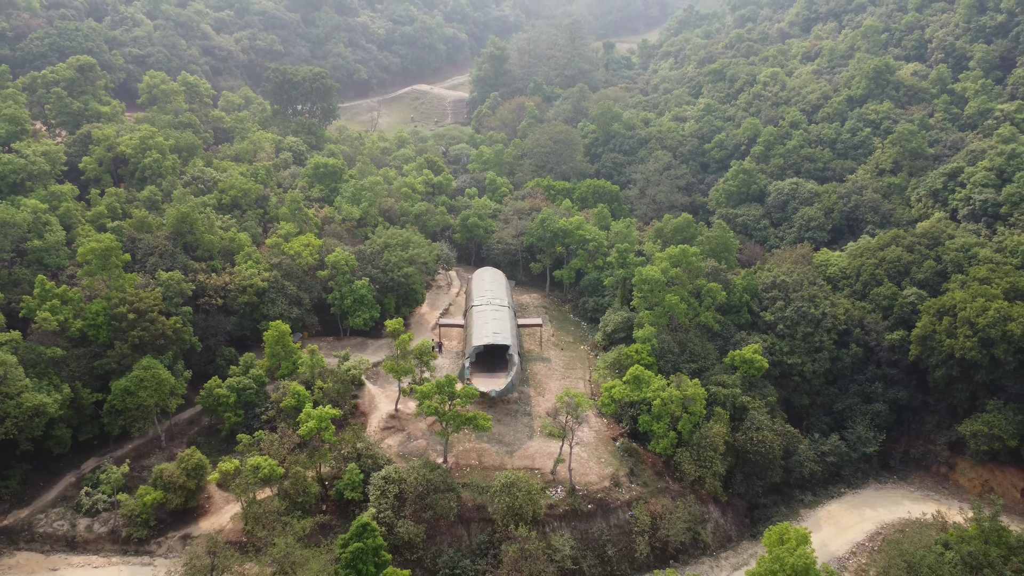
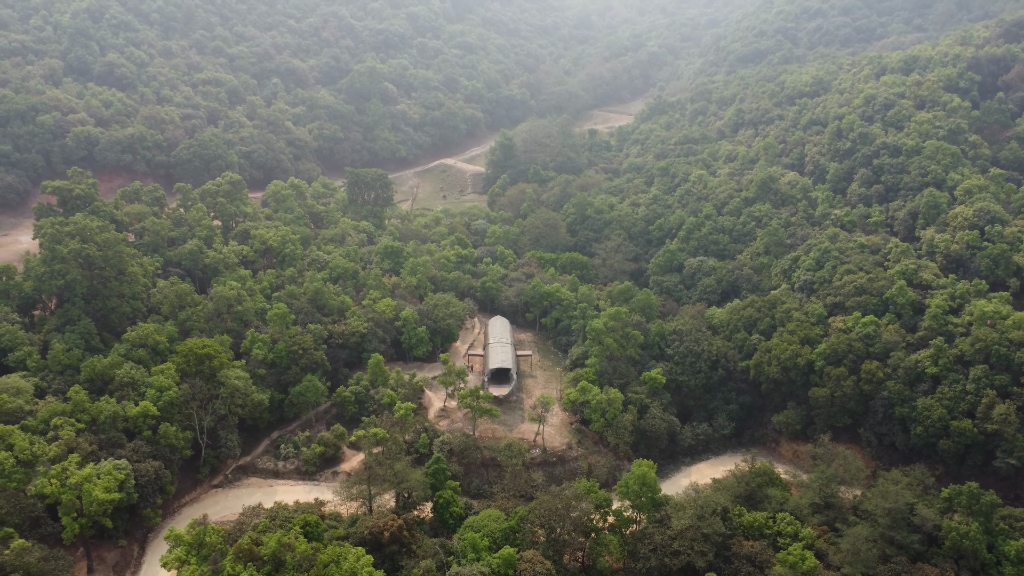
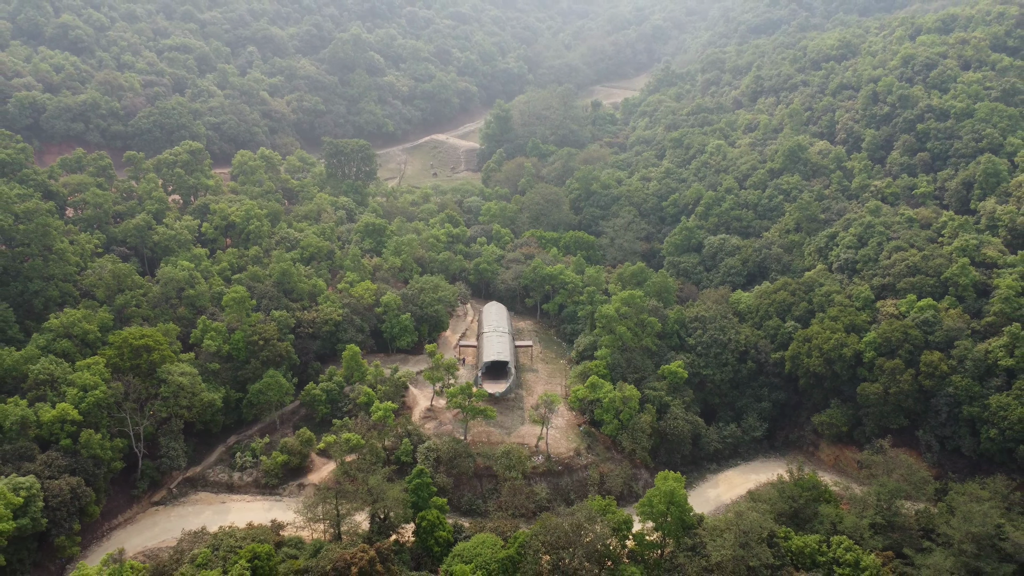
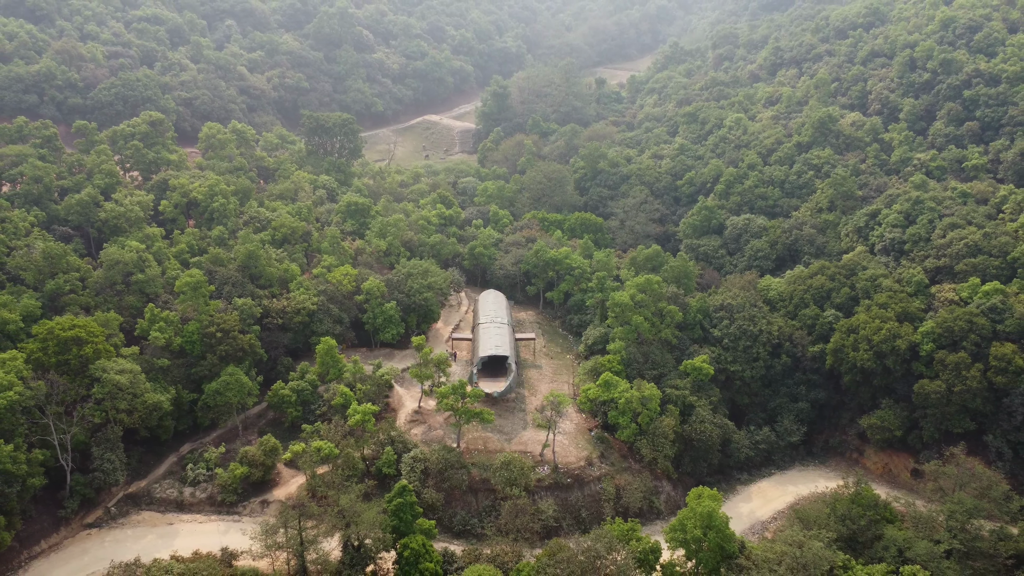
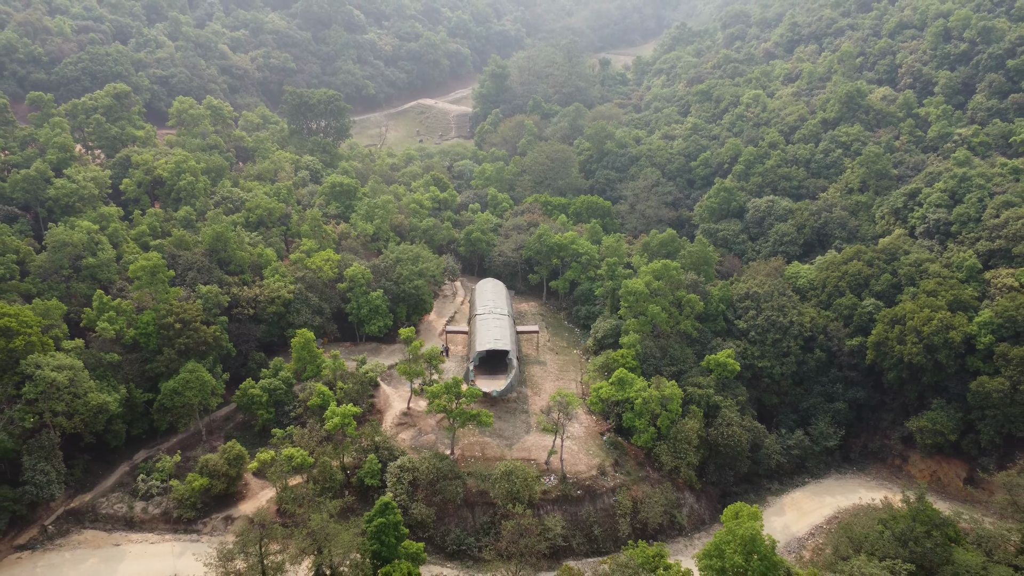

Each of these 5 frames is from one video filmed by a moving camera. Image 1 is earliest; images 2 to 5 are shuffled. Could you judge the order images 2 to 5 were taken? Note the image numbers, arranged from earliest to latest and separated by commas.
5, 4, 3, 2
